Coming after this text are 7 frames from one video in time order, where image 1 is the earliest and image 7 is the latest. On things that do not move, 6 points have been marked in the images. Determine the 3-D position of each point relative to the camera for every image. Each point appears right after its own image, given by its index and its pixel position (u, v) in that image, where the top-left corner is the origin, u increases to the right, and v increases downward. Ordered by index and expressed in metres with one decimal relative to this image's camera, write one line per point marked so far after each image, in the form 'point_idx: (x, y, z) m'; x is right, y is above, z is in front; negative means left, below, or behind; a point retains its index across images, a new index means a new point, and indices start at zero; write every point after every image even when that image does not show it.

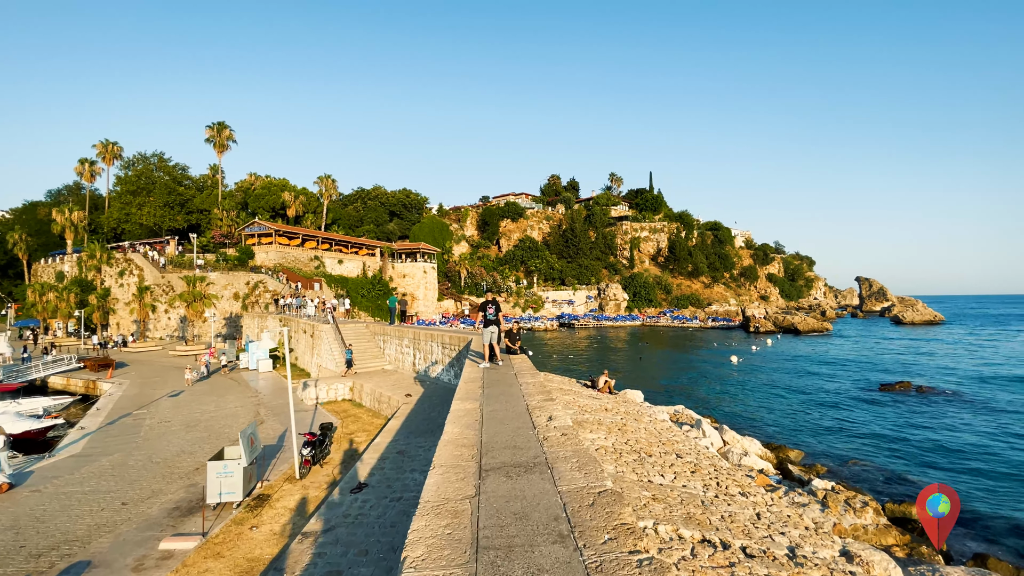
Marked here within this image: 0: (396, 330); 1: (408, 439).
0: (-5.0, -1.8, +19.9) m
1: (-2.3, -3.4, +10.3) m
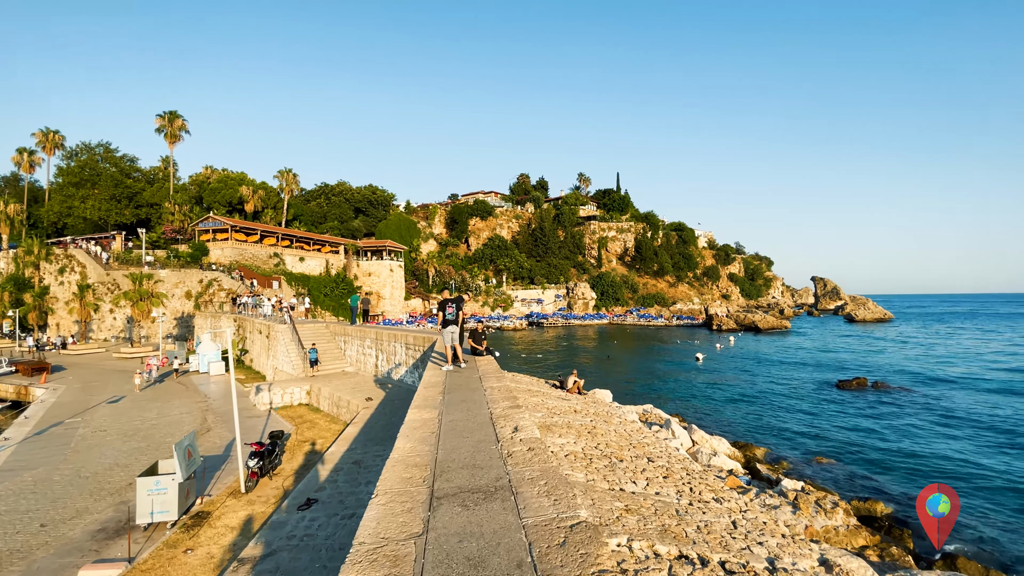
0: (-6.4, -1.8, +19.0) m
1: (-3.0, -3.3, +9.6) m
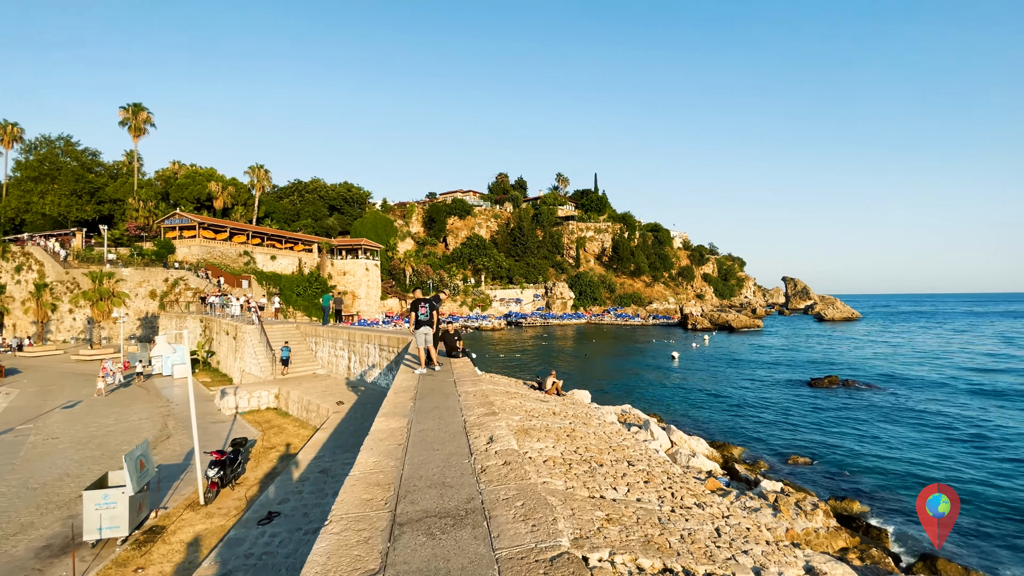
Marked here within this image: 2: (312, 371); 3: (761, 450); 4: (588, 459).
0: (-7.3, -1.7, +18.4) m
1: (-3.5, -3.3, +9.1) m
2: (-8.1, -3.3, +18.6) m
3: (+8.7, -5.7, +16.2) m
4: (+1.2, -2.7, +7.3) m
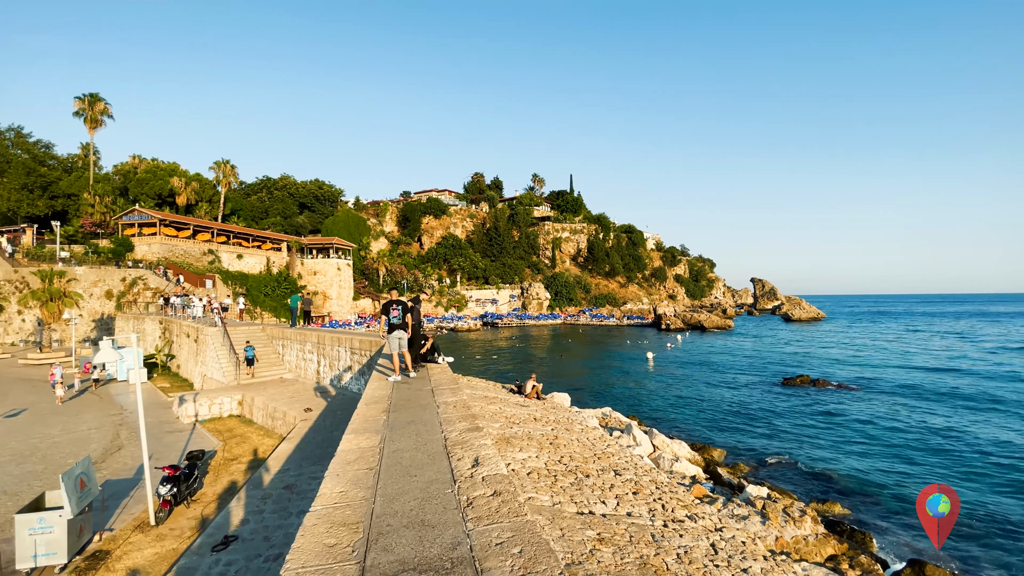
0: (-8.1, -1.7, +17.5) m
1: (-3.9, -3.3, +8.5) m
2: (-8.9, -3.3, +17.7) m
3: (+8.0, -5.7, +16.2) m
4: (+0.9, -2.7, +7.0) m
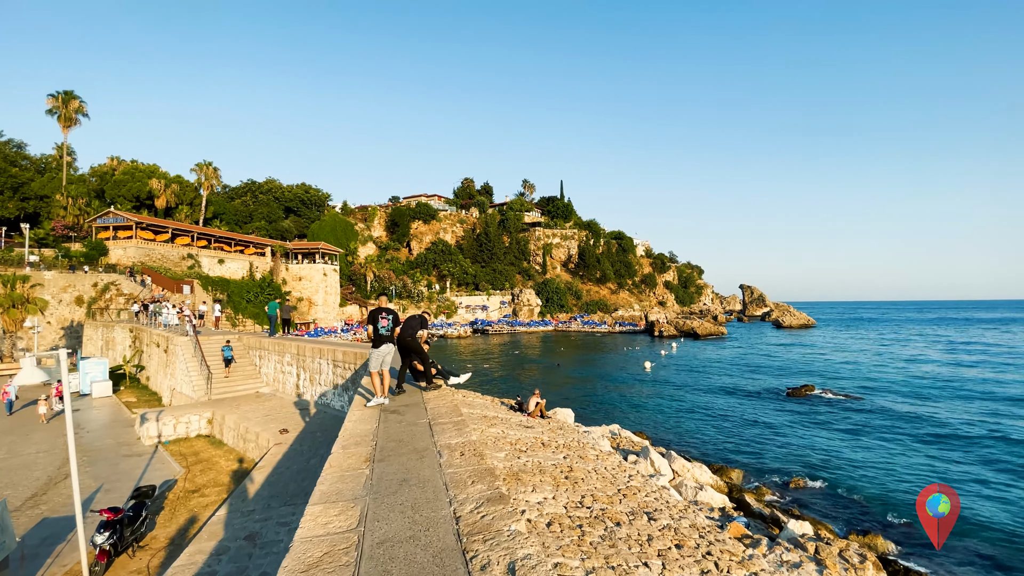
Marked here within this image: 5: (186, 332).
0: (-8.2, -1.9, +16.1) m
1: (-3.7, -3.4, +7.1) m
2: (-9.0, -3.5, +16.2) m
3: (+7.9, -6.0, +15.1) m
4: (+1.1, -2.8, +5.7) m
5: (-12.7, -1.7, +18.0) m
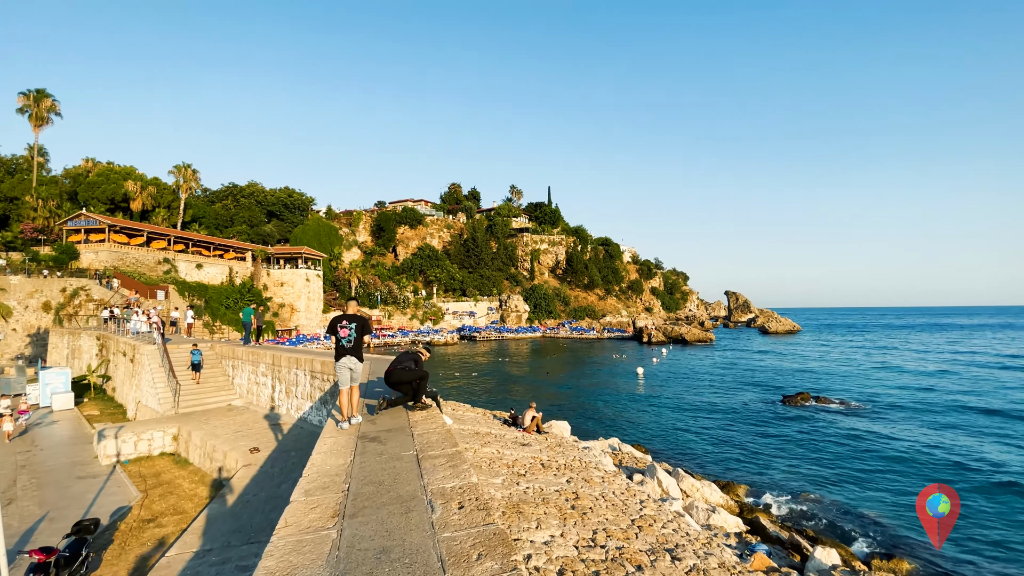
0: (-8.5, -2.1, +15.0) m
1: (-3.7, -3.4, +6.1) m
2: (-9.3, -3.7, +15.1) m
3: (+7.6, -6.1, +14.4) m
4: (+1.1, -2.8, +4.9) m
5: (-13.0, -1.9, +16.8) m
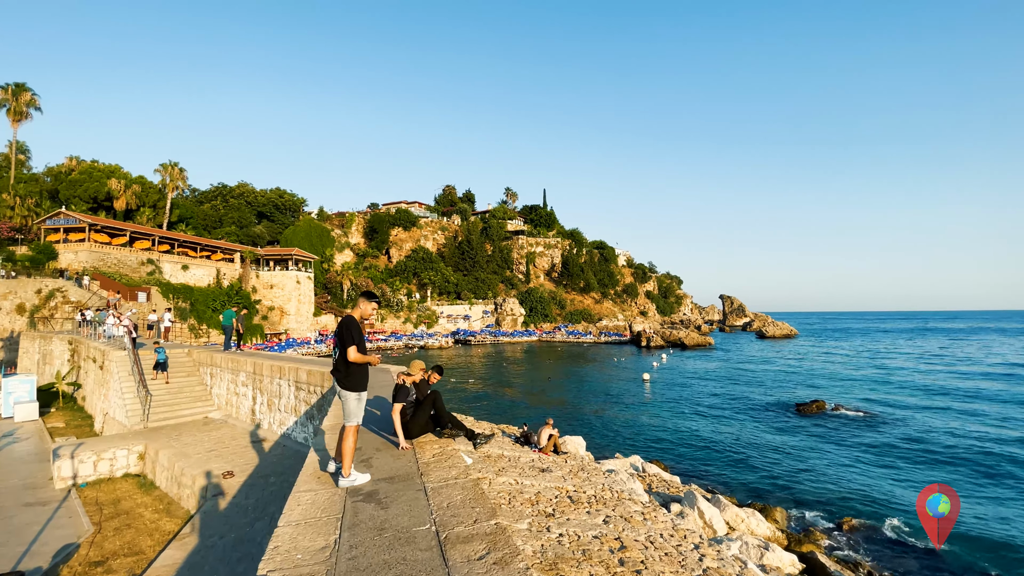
0: (-8.3, -2.1, +13.6) m
1: (-3.4, -3.4, +4.8) m
2: (-9.1, -3.7, +13.6) m
3: (+7.8, -6.2, +13.2) m
4: (+1.5, -2.8, +3.6) m
5: (-12.8, -1.9, +15.3) m
